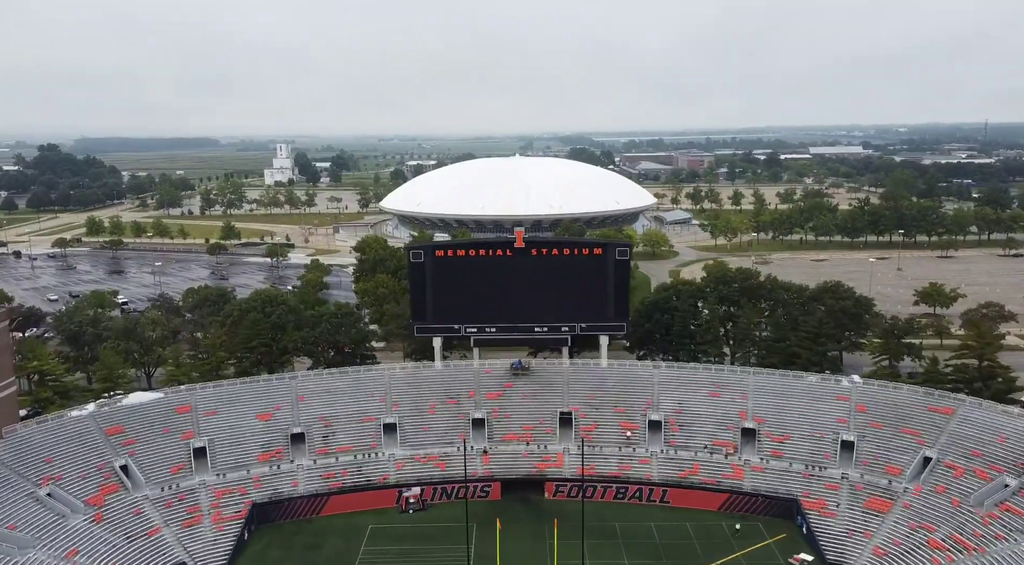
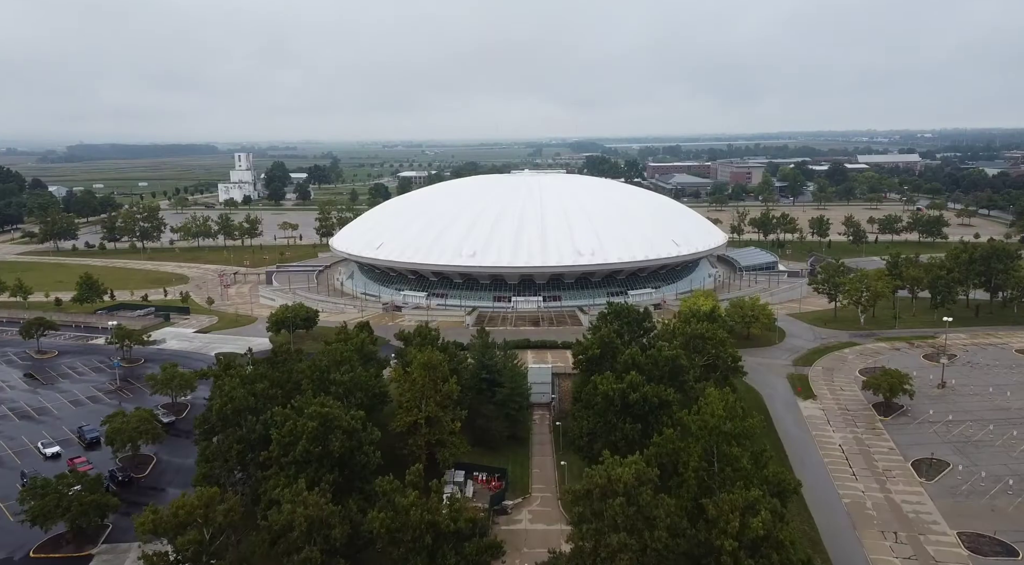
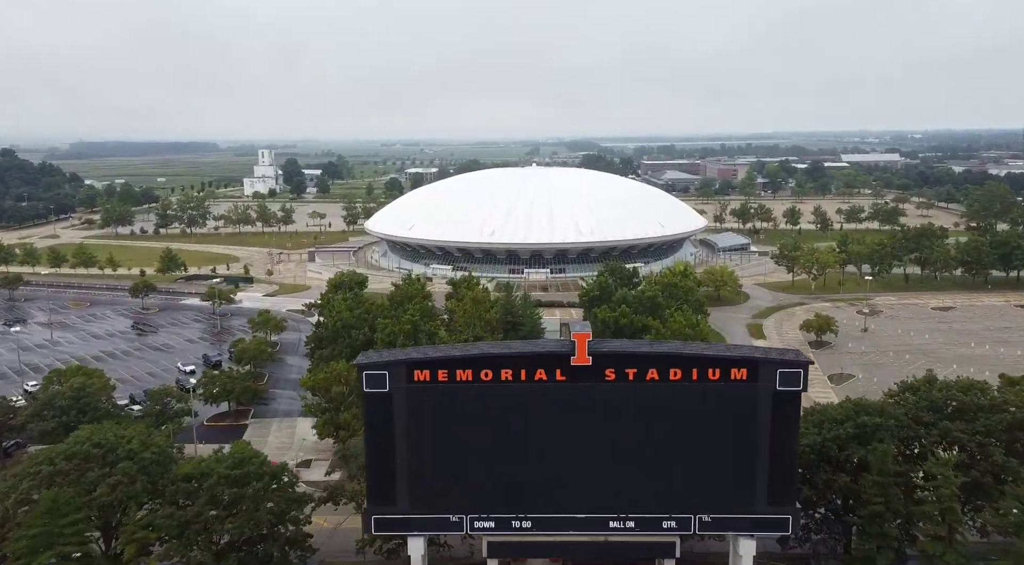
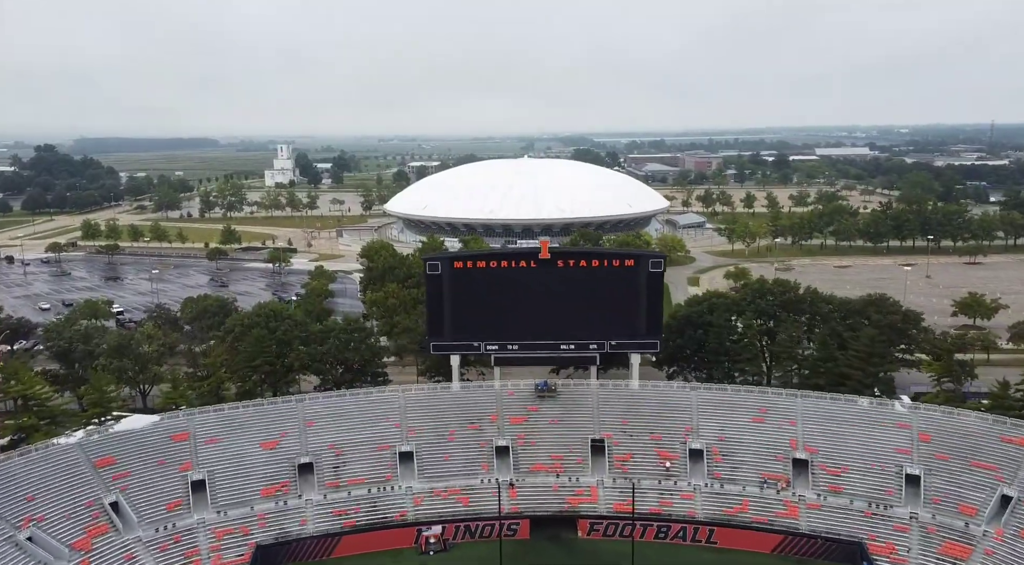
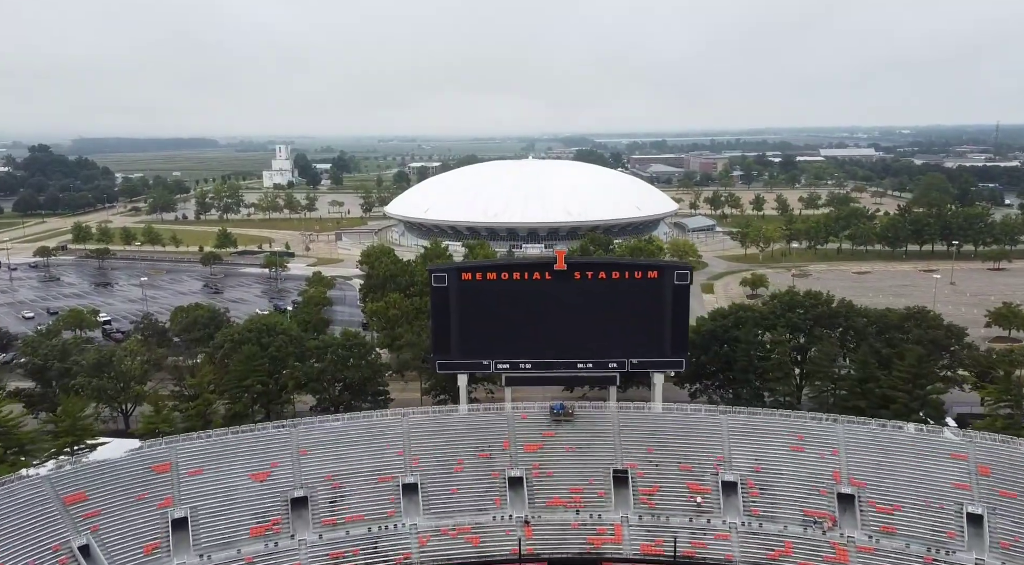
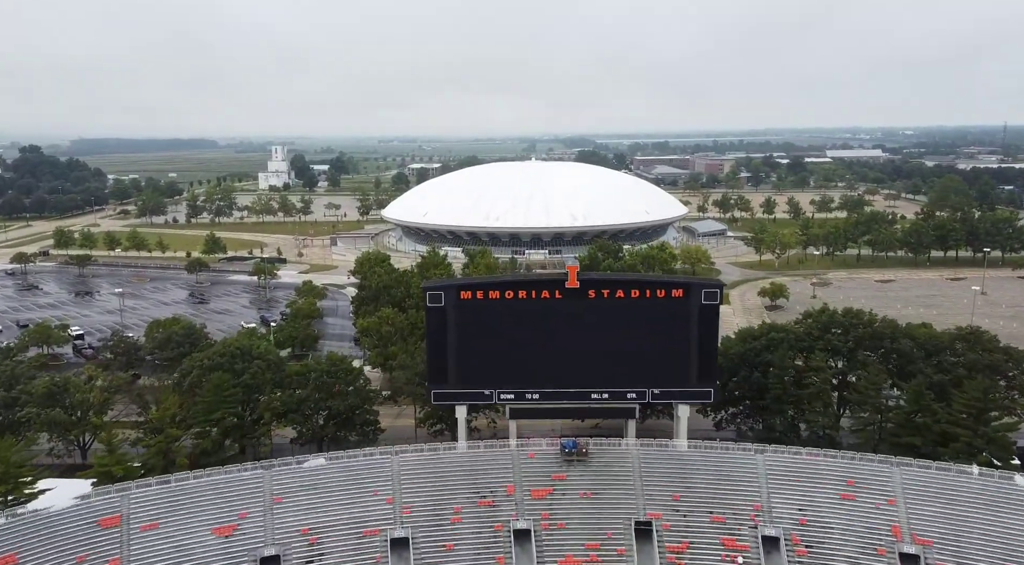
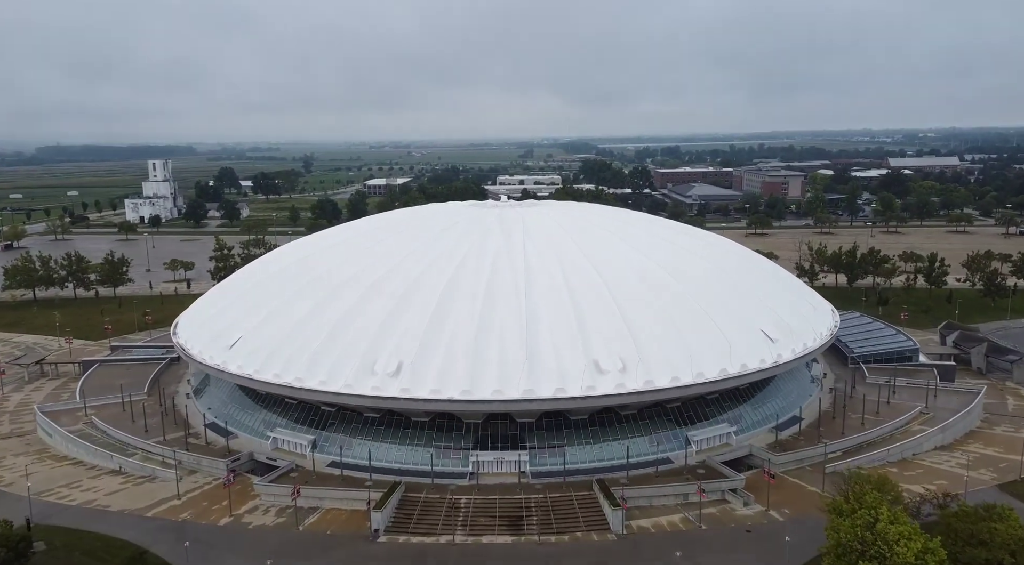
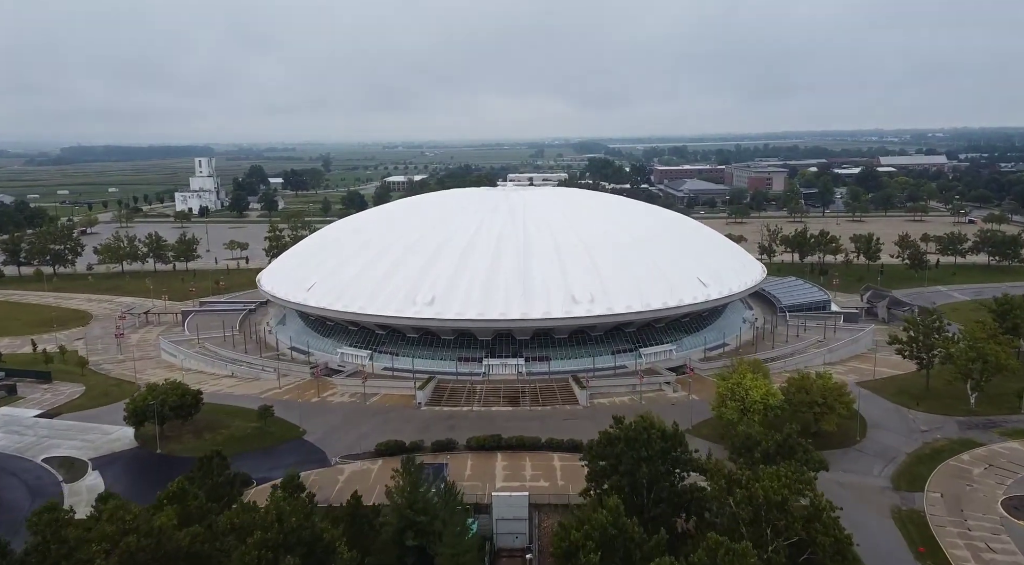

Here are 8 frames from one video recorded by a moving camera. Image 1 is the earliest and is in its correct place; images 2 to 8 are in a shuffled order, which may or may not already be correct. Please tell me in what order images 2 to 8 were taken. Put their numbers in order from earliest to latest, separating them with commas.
4, 5, 6, 3, 2, 8, 7
